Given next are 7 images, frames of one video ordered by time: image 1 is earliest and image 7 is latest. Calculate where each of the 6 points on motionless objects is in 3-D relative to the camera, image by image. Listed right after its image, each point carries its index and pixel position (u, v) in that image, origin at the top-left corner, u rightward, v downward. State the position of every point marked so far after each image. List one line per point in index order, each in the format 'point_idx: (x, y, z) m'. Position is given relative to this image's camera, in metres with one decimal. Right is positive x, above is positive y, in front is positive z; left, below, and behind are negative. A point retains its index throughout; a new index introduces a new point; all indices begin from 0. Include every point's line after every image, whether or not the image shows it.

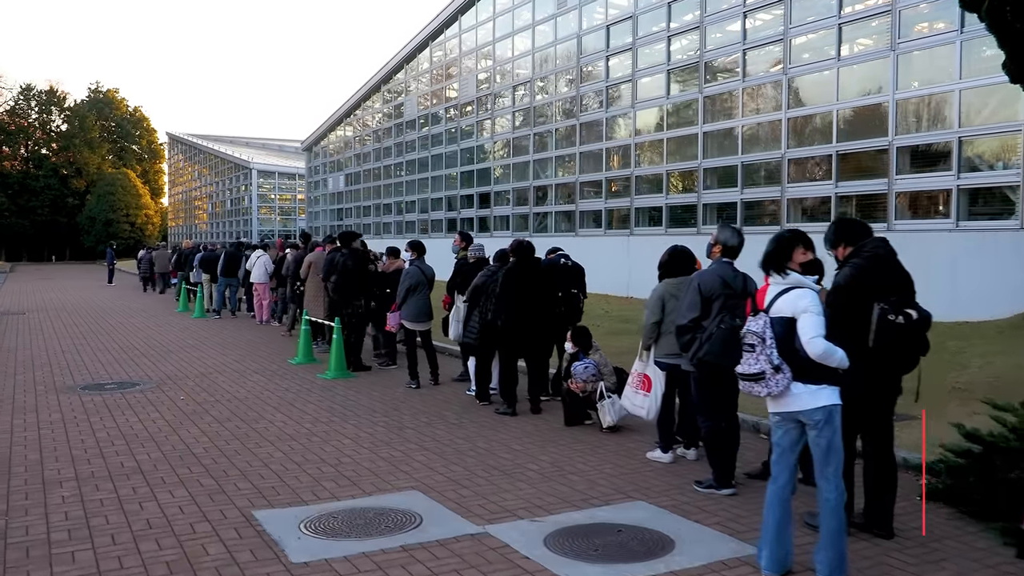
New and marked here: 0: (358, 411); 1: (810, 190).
0: (-1.5, -1.2, +8.8) m
1: (+4.6, +1.5, +14.2) m
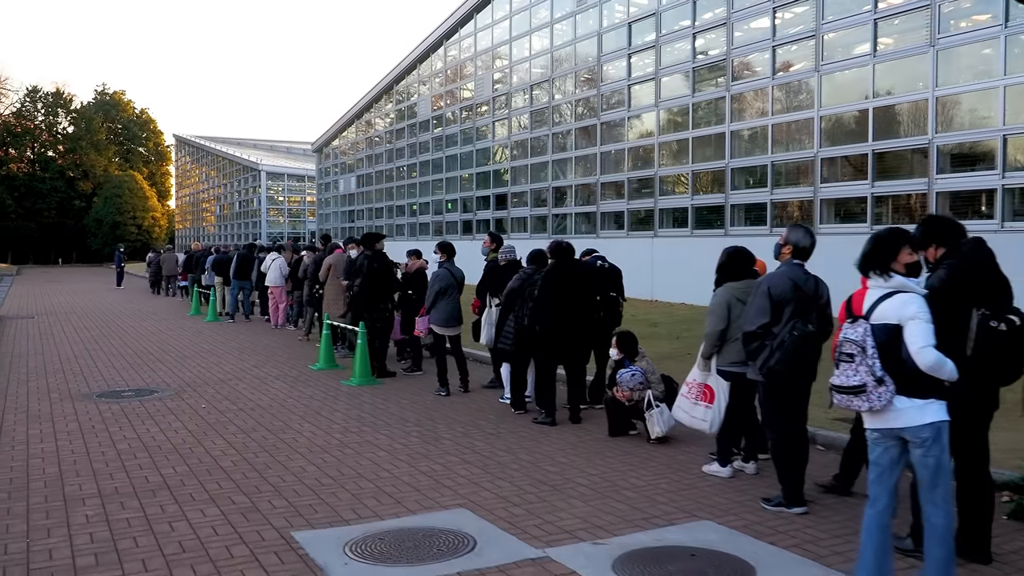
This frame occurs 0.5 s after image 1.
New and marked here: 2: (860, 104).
0: (-1.1, -1.2, +8.4) m
1: (+5.0, +1.5, +13.8) m
2: (+5.1, +2.7, +13.5) m
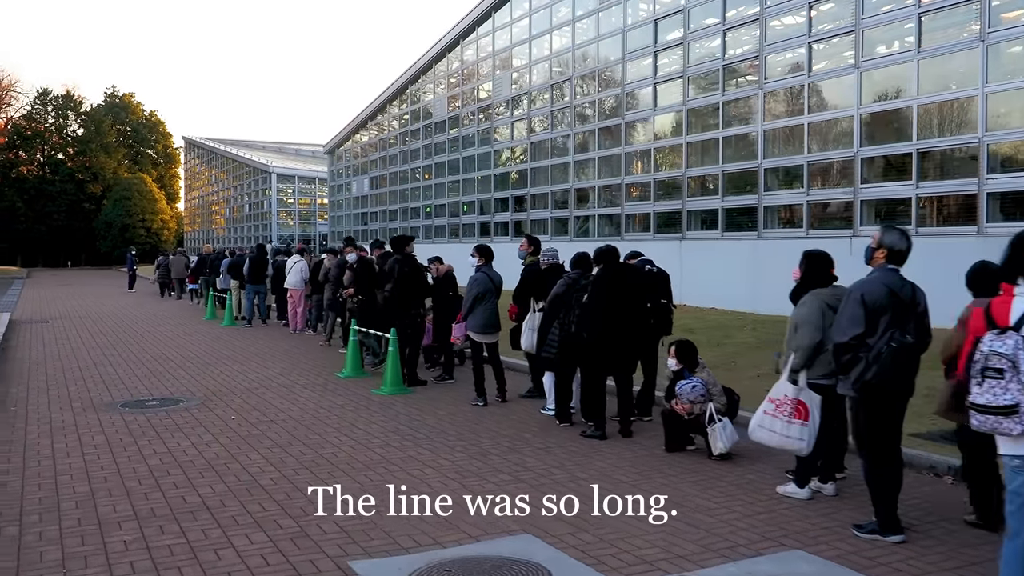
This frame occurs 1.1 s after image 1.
0: (-0.7, -1.3, +8.0) m
1: (+5.4, +1.4, +13.4) m
2: (+5.5, +2.6, +13.0) m
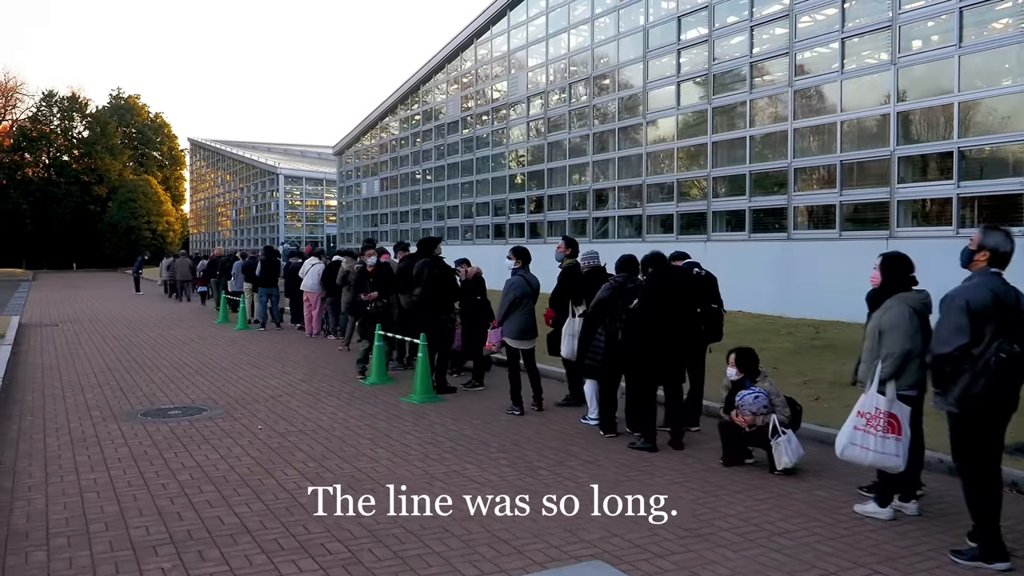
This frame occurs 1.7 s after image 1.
0: (-0.3, -1.3, +7.6) m
1: (+5.8, +1.4, +13.0) m
2: (+5.9, +2.6, +12.6) m
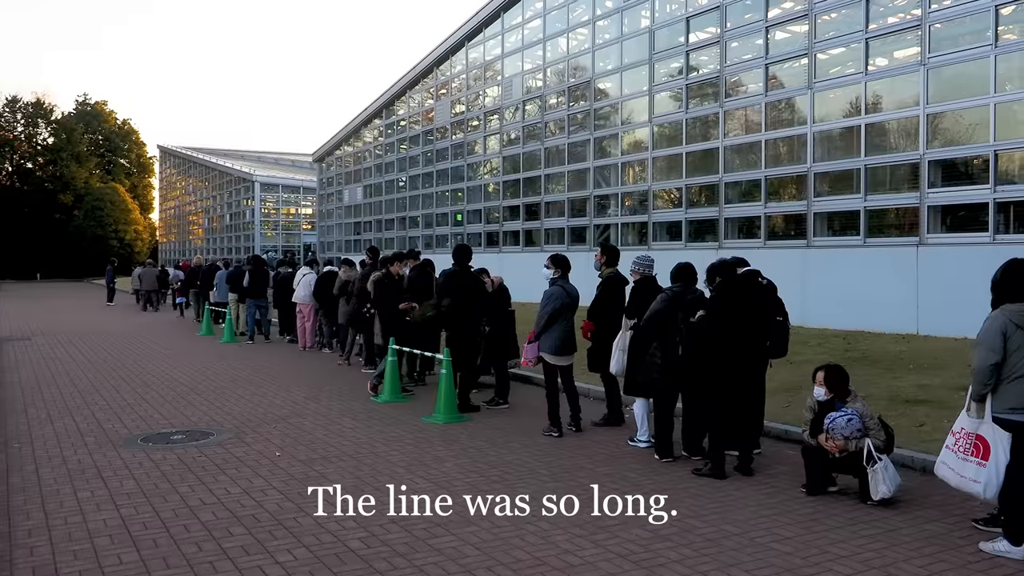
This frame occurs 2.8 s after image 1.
0: (0.0, -1.4, +6.9) m
1: (+5.9, +1.2, +12.5) m
2: (+6.1, +2.5, +12.2) m
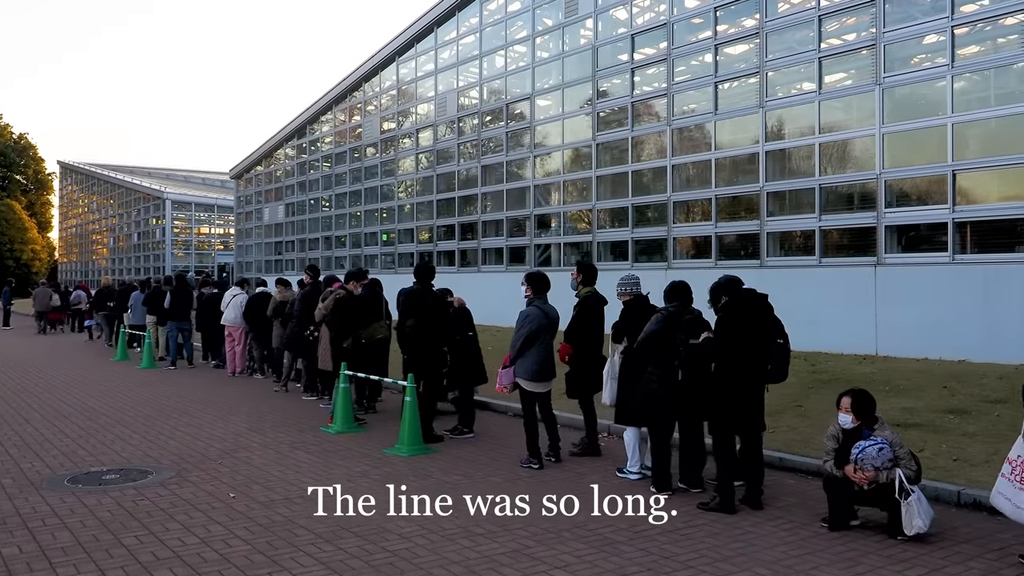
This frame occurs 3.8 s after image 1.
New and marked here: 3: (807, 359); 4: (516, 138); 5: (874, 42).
0: (0.0, -1.5, +6.2) m
1: (+5.3, +1.0, +12.5) m
2: (+5.5, +2.2, +12.2) m
3: (+3.8, -0.9, +11.8) m
4: (0.0, +3.2, +19.8) m
5: (+5.0, +3.4, +13.0) m
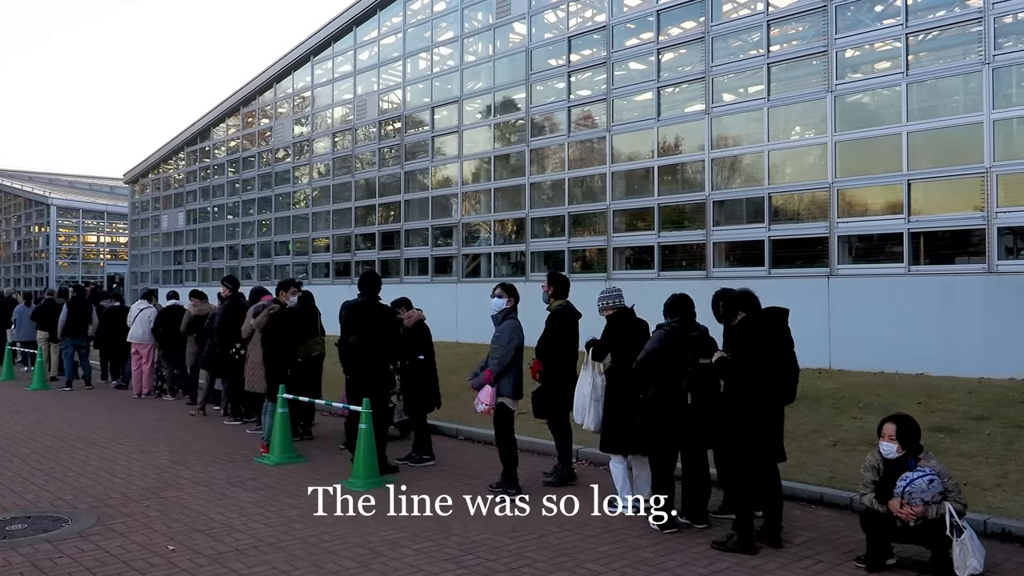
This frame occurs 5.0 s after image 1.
0: (-0.1, -1.6, +5.4) m
1: (+4.5, +0.8, +12.2) m
2: (+4.8, +2.1, +12.0) m
3: (+3.1, -1.1, +11.4) m
4: (-1.5, +3.0, +19.0) m
5: (+4.2, +3.3, +12.8) m
